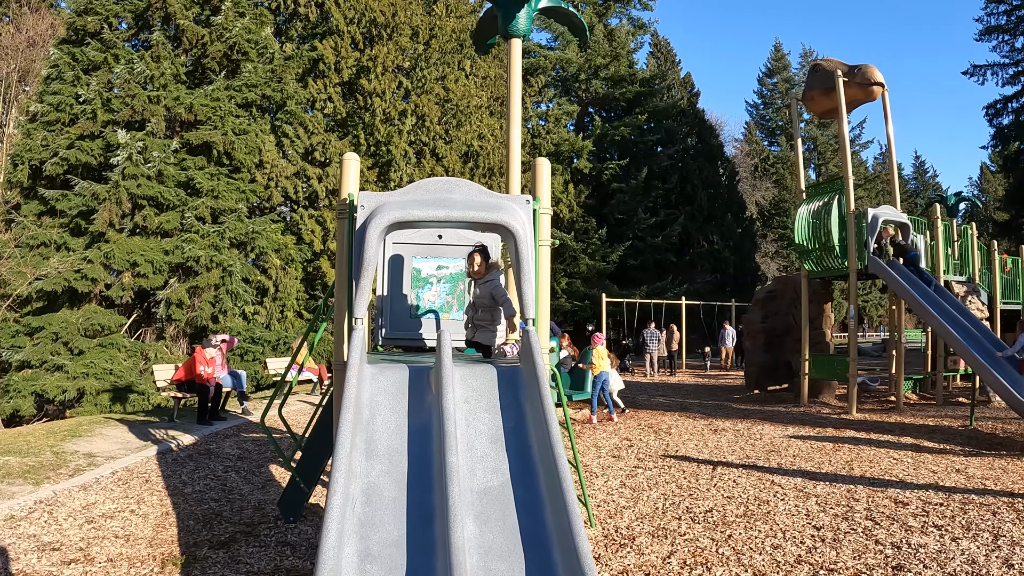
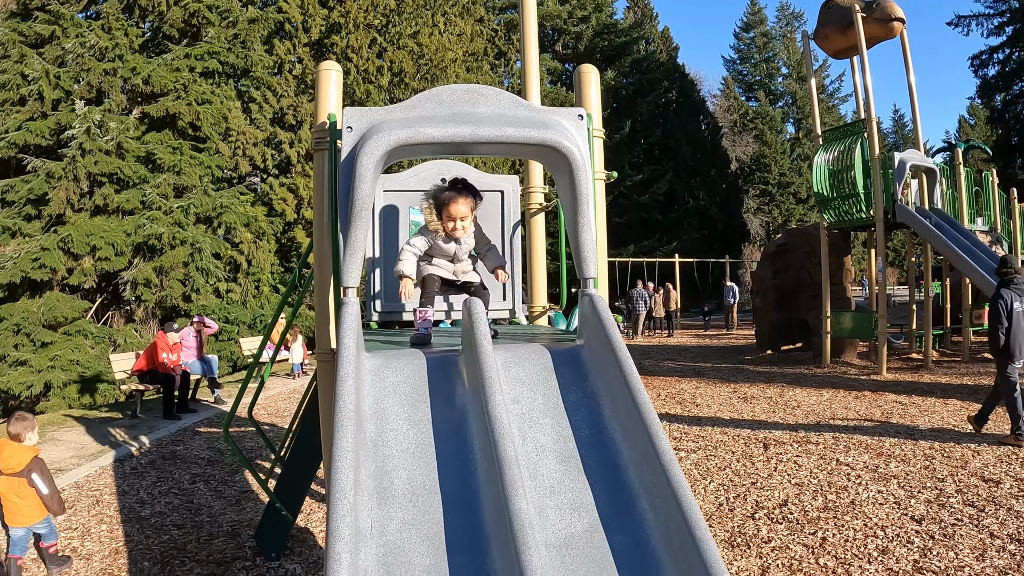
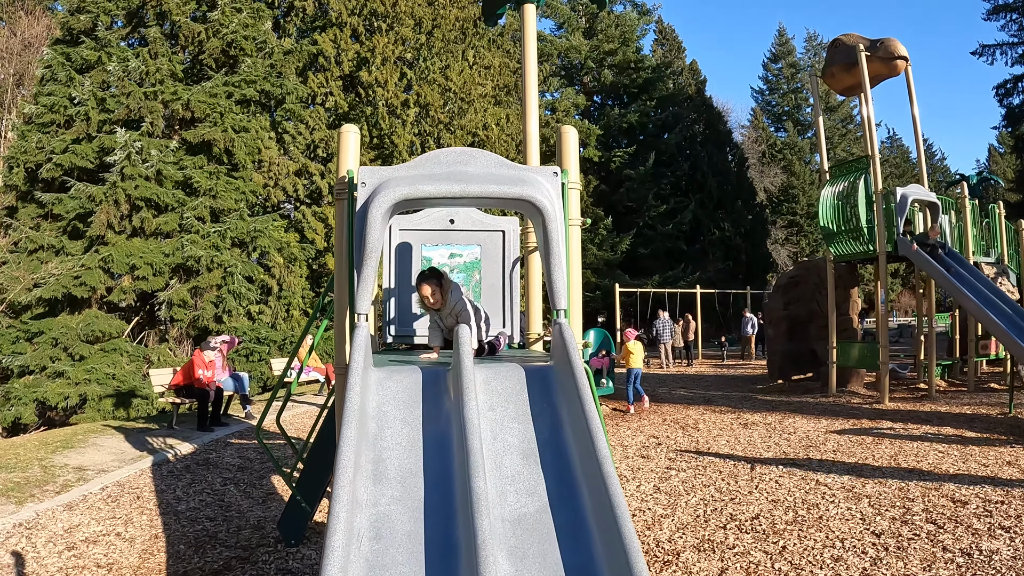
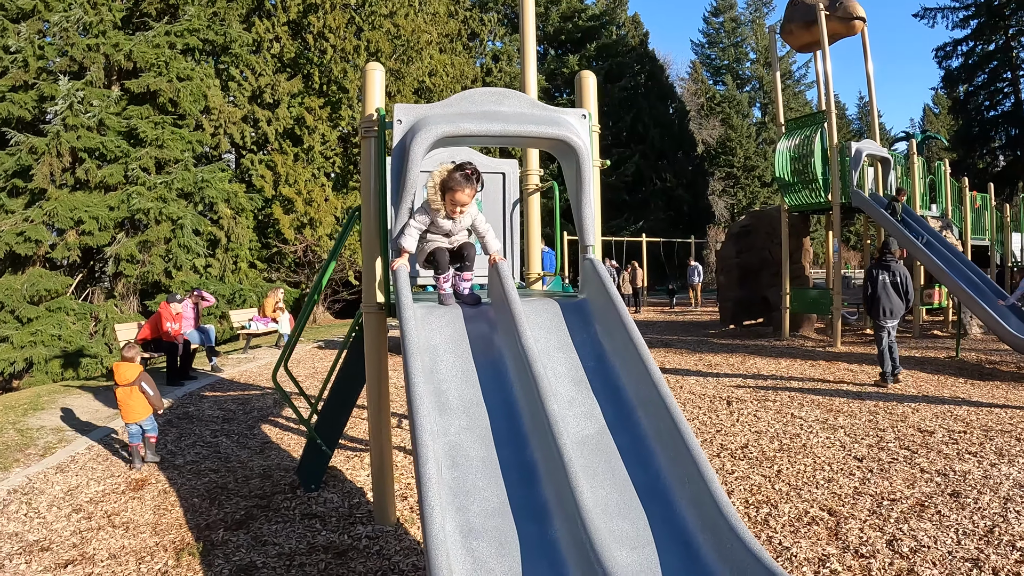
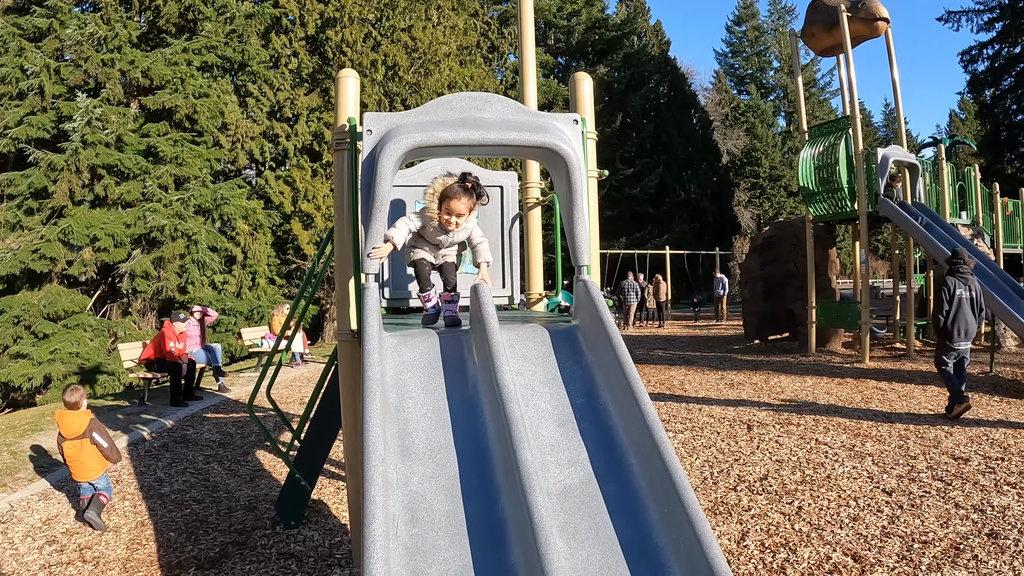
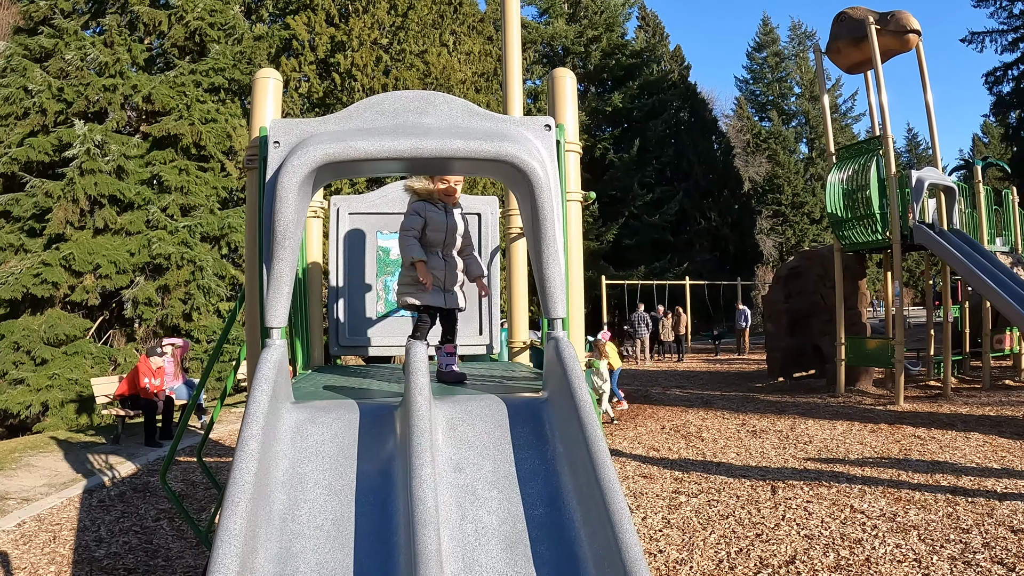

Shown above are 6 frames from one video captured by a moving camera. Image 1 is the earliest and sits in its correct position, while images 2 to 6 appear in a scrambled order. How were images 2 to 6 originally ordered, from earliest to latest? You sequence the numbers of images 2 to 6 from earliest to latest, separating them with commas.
3, 6, 2, 5, 4
